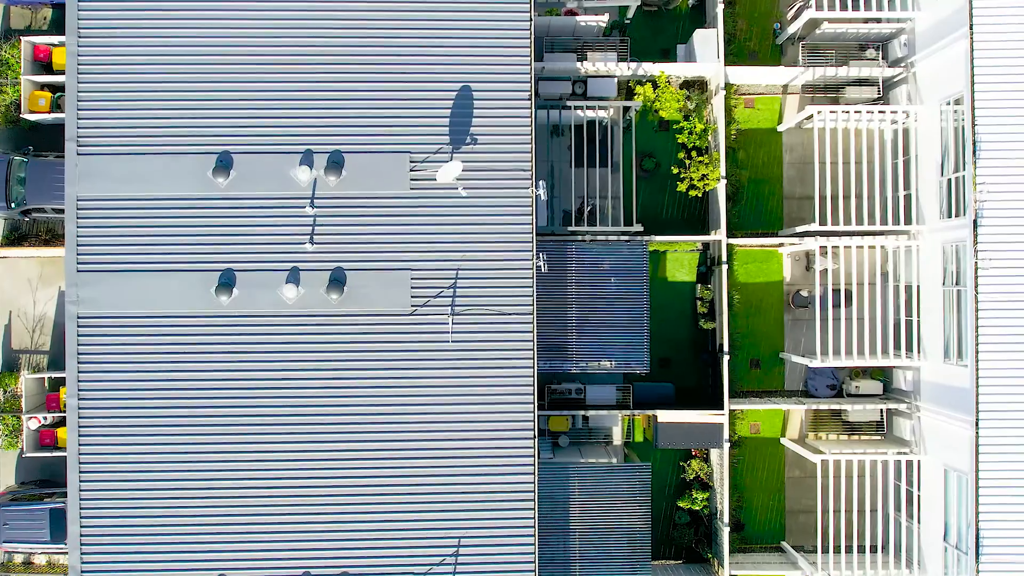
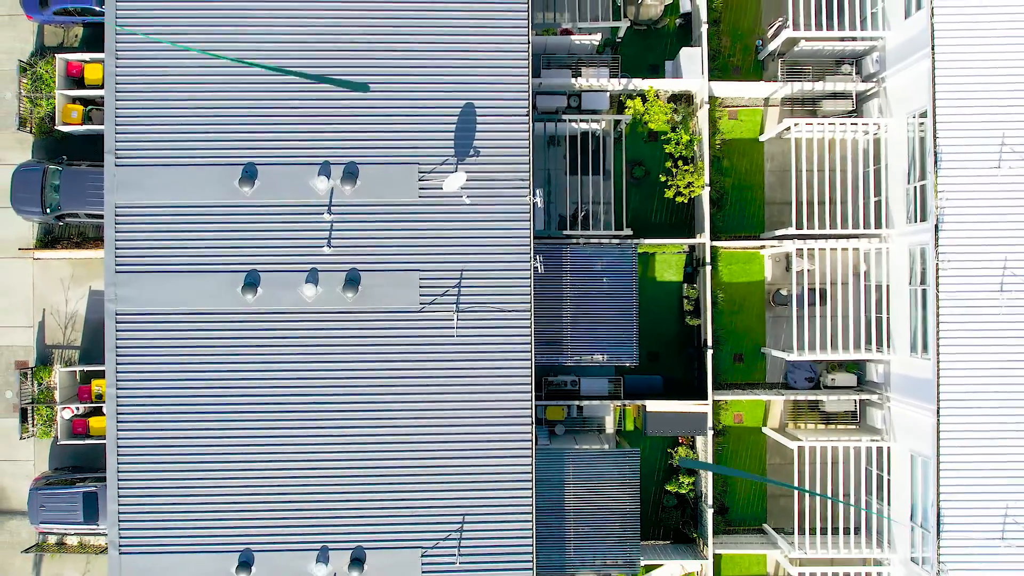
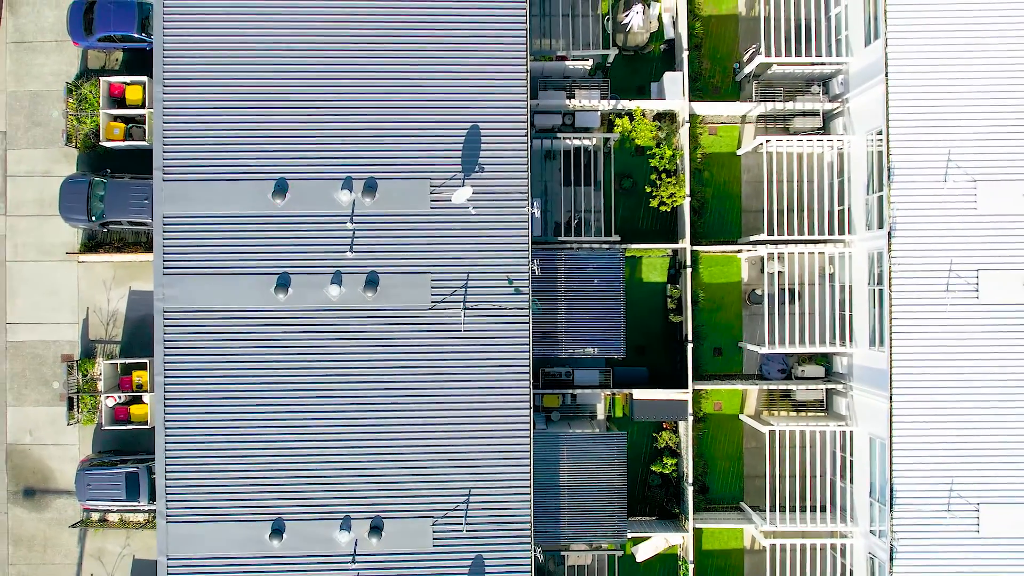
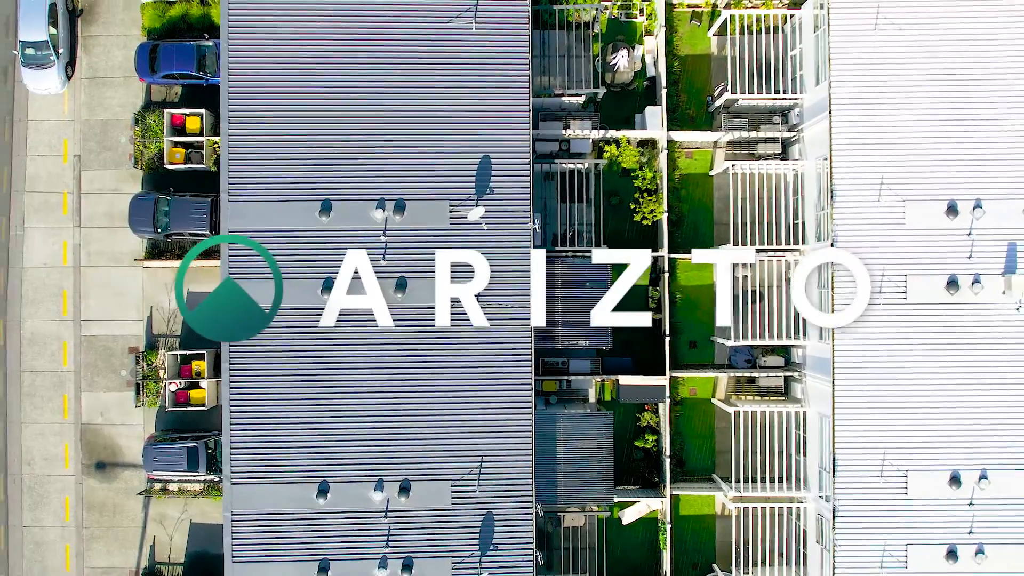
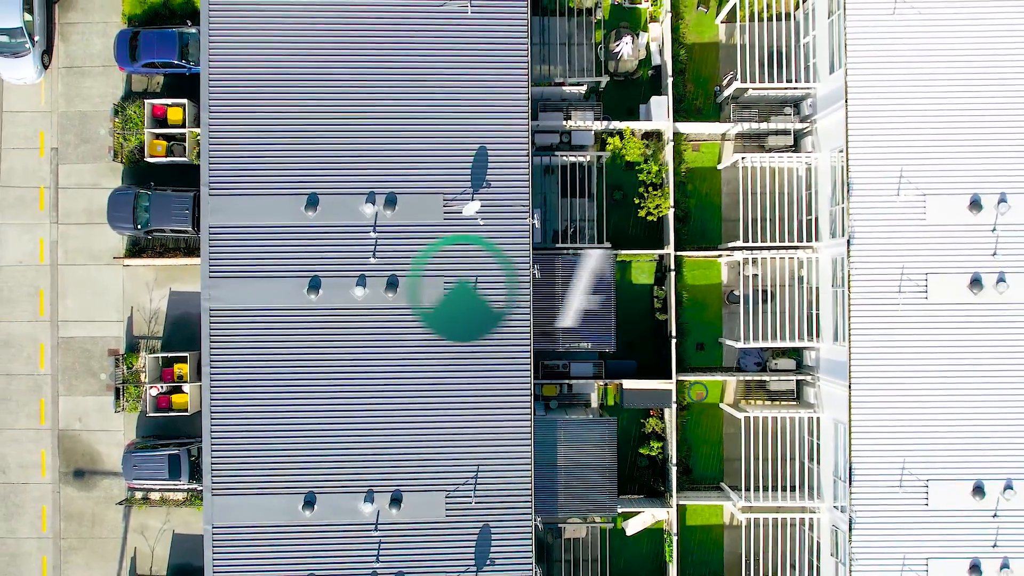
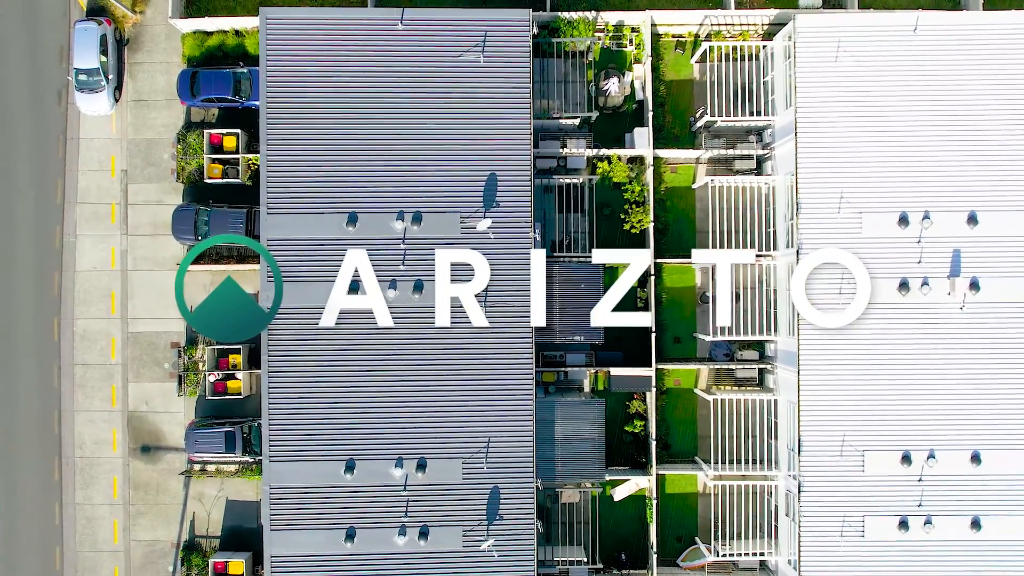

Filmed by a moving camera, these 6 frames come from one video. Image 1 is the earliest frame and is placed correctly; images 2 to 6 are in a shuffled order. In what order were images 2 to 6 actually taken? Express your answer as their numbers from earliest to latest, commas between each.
2, 3, 5, 4, 6
